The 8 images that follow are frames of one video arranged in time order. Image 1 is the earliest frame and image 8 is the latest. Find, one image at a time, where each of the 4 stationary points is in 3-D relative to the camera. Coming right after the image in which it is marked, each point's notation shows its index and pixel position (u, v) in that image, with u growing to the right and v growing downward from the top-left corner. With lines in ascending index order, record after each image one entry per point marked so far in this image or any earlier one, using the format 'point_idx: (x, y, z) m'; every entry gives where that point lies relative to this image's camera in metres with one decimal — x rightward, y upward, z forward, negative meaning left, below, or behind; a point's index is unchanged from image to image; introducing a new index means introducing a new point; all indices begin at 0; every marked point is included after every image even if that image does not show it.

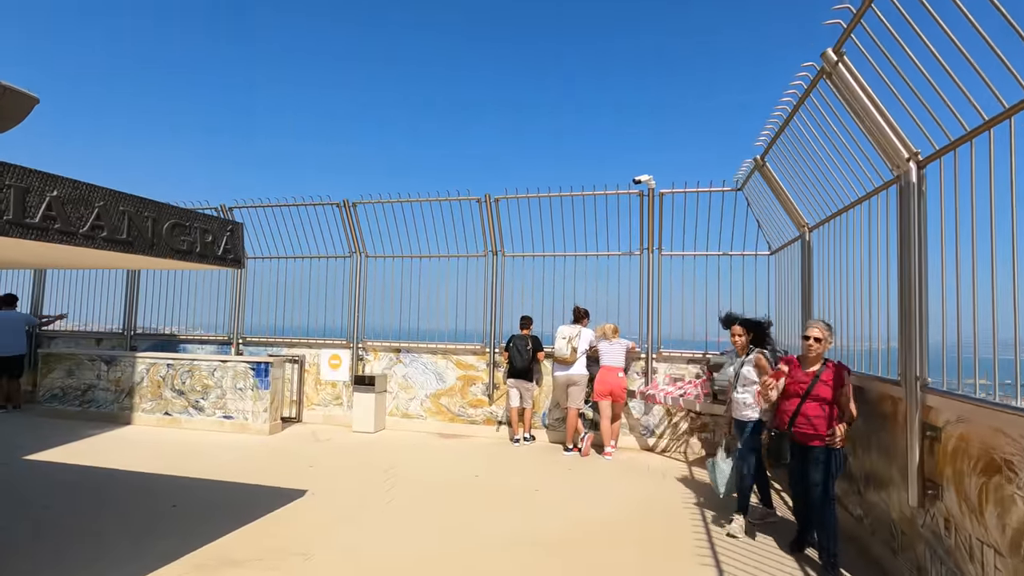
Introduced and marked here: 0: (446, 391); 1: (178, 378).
0: (-1.1, -1.7, +8.8) m
1: (-5.6, -1.5, +8.8) m
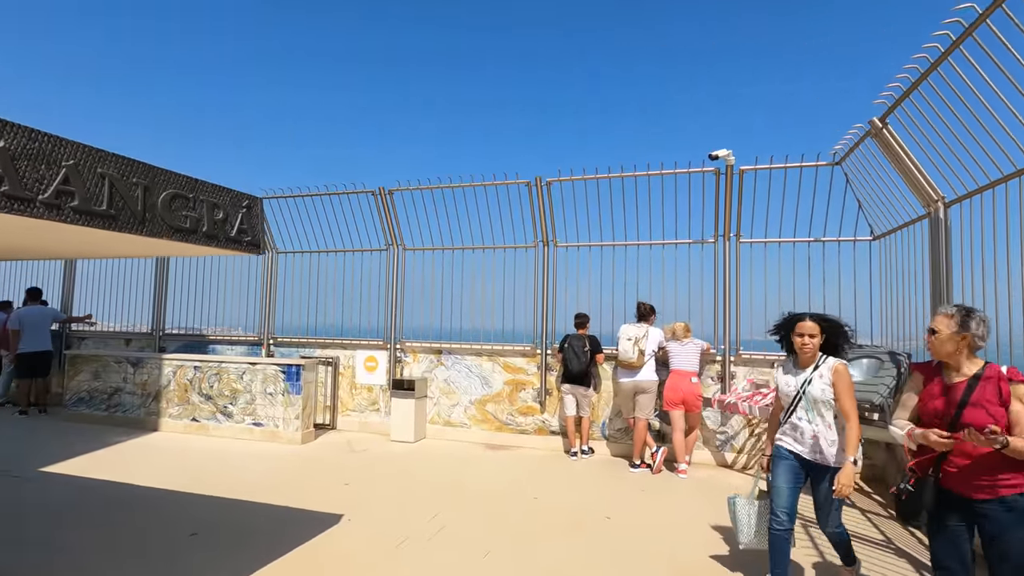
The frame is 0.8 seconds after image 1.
0: (-0.3, -1.6, +7.9) m
1: (-4.7, -1.5, +8.2) m
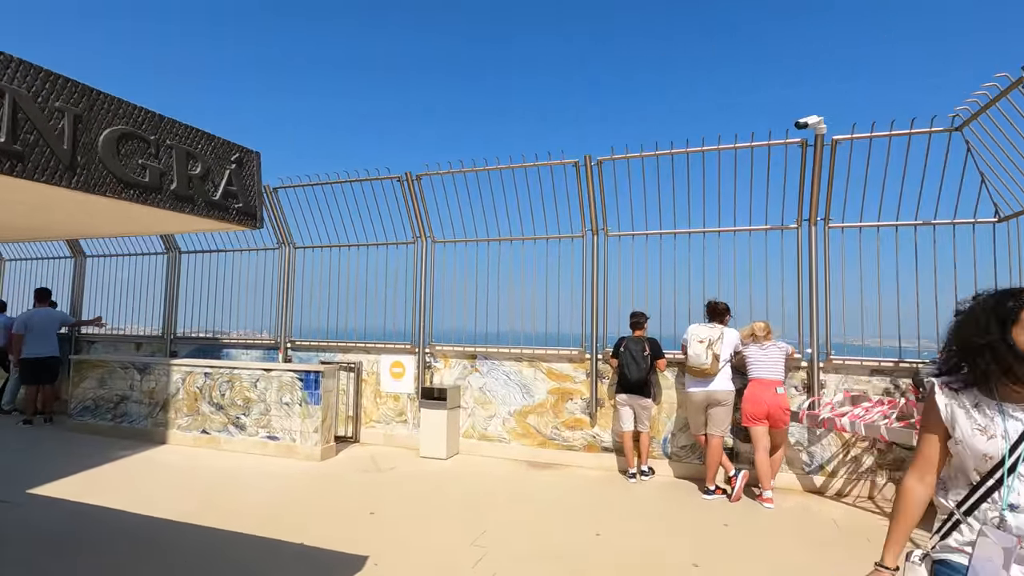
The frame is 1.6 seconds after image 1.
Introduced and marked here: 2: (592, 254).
0: (+0.3, -1.6, +7.0) m
1: (-4.1, -1.4, +7.4) m
2: (+1.0, +0.4, +6.8) m
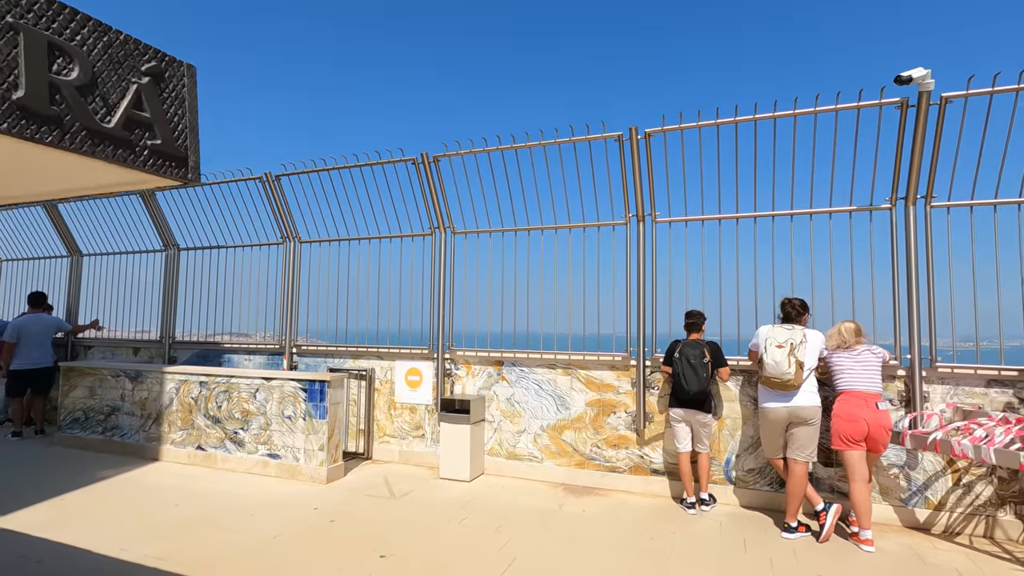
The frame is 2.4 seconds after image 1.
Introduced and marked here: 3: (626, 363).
0: (+0.7, -1.5, +6.0) m
1: (-3.7, -1.4, +6.6) m
2: (+1.4, +0.5, +5.8) m
3: (+1.3, -0.8, +5.8) m
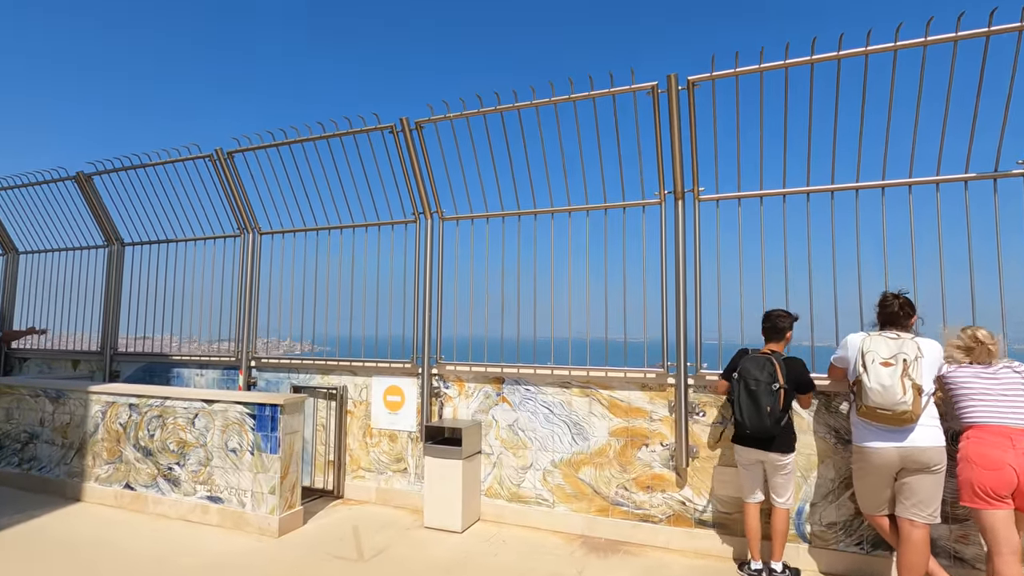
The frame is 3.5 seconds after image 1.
0: (+0.7, -1.5, +4.7) m
1: (-3.7, -1.4, +5.3) m
2: (+1.4, +0.5, +4.5) m
3: (+1.3, -0.8, +4.5) m
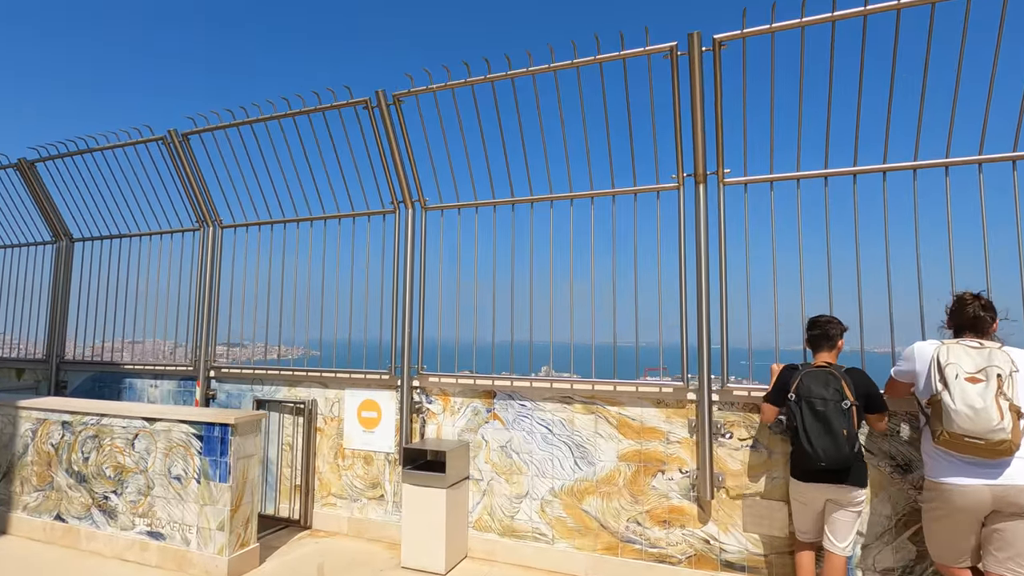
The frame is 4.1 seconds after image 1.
0: (+0.6, -1.5, +4.0) m
1: (-3.8, -1.4, +4.6) m
2: (+1.3, +0.5, +3.8) m
3: (+1.2, -0.8, +3.9) m
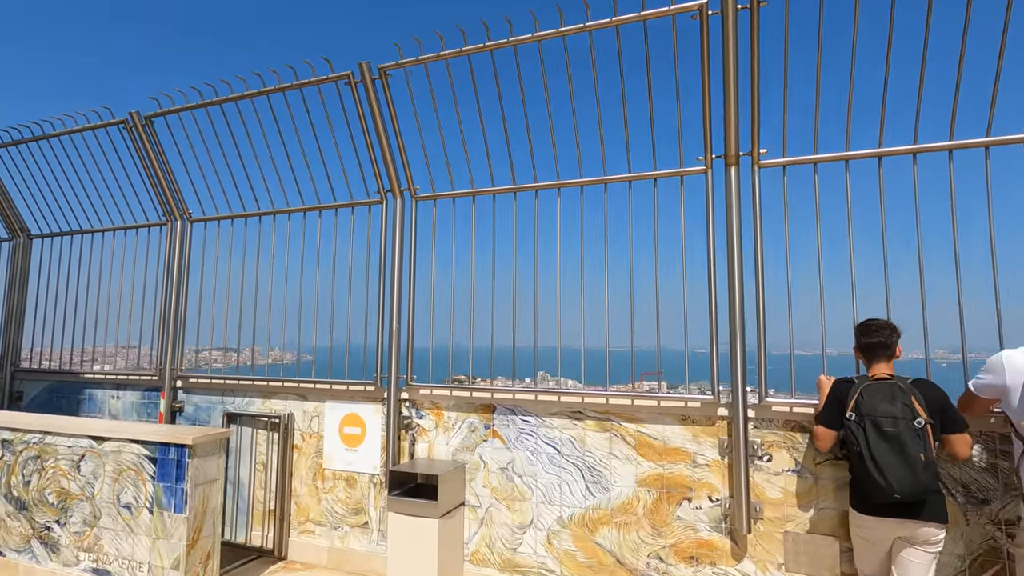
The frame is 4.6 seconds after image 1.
0: (+0.7, -1.5, +3.5) m
1: (-3.8, -1.4, +4.0) m
2: (+1.4, +0.5, +3.3) m
3: (+1.2, -0.8, +3.3) m
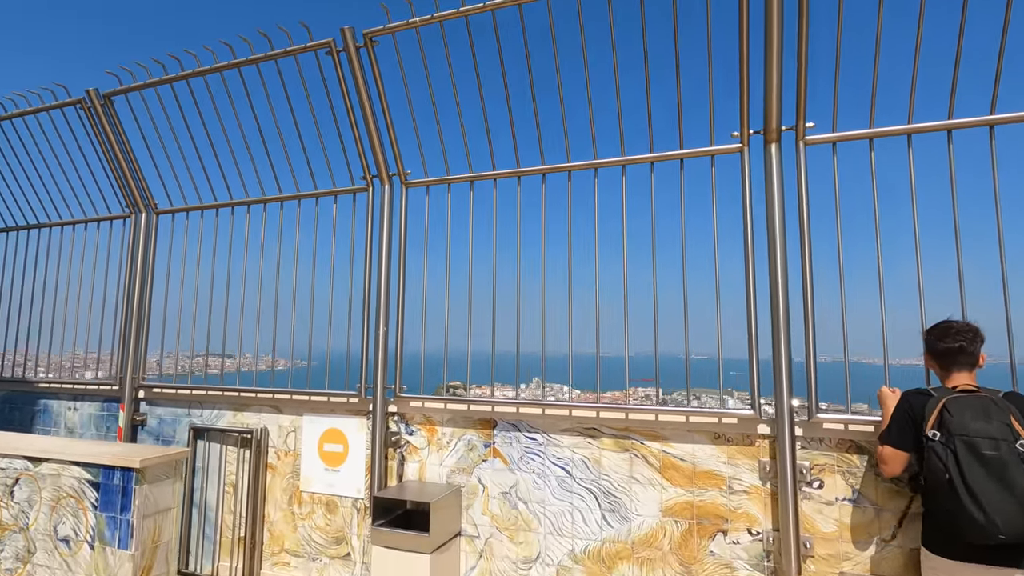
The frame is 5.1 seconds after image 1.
0: (+0.7, -1.5, +3.0) m
1: (-3.7, -1.4, +3.5) m
2: (+1.4, +0.5, +2.8) m
3: (+1.3, -0.8, +2.8) m
